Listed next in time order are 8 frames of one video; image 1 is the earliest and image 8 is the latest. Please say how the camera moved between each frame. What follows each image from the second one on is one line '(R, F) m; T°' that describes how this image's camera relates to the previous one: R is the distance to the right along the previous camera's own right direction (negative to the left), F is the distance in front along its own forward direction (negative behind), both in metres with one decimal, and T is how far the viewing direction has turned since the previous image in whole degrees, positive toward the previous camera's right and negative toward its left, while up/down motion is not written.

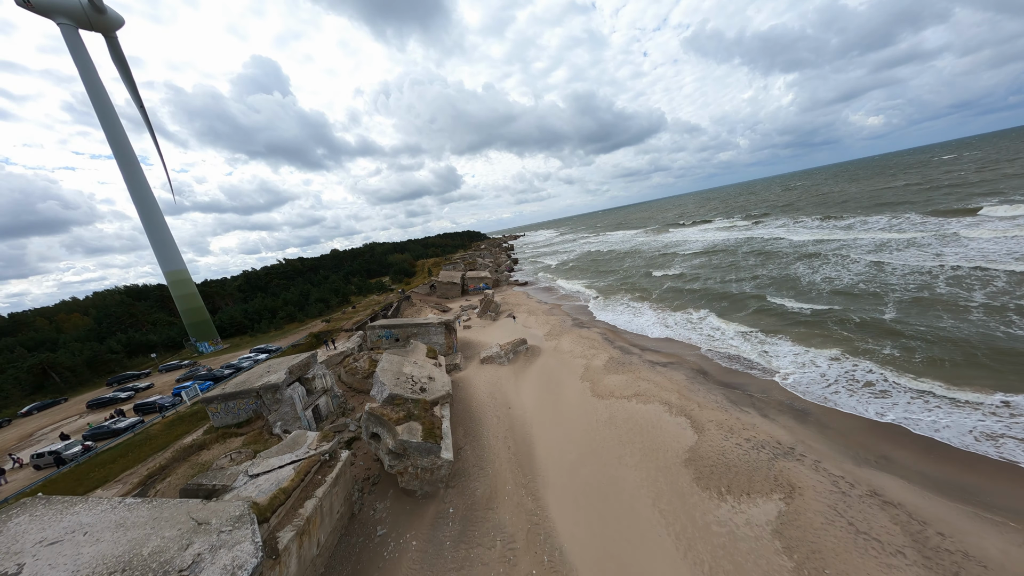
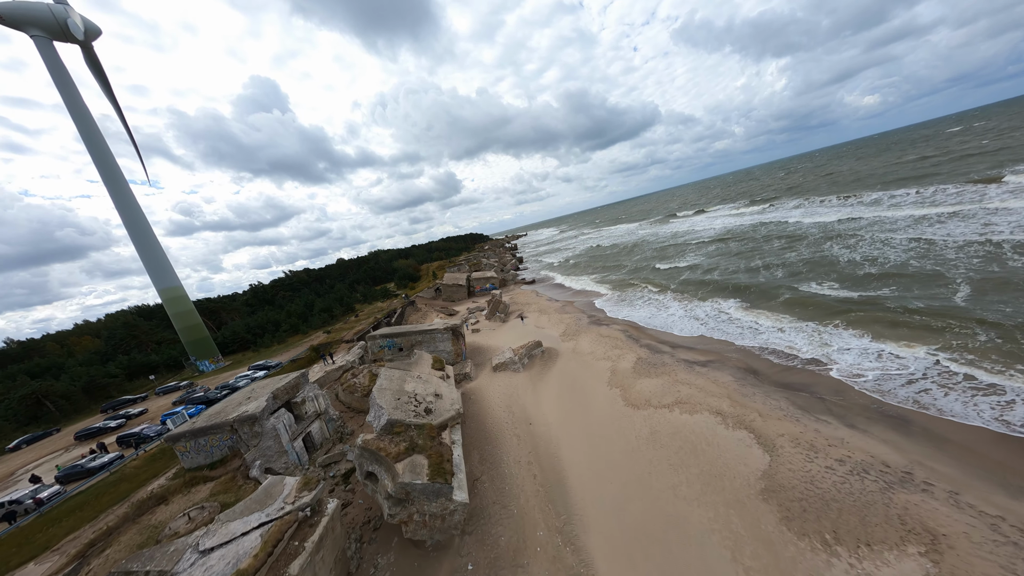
(-0.3, +2.1) m; -1°
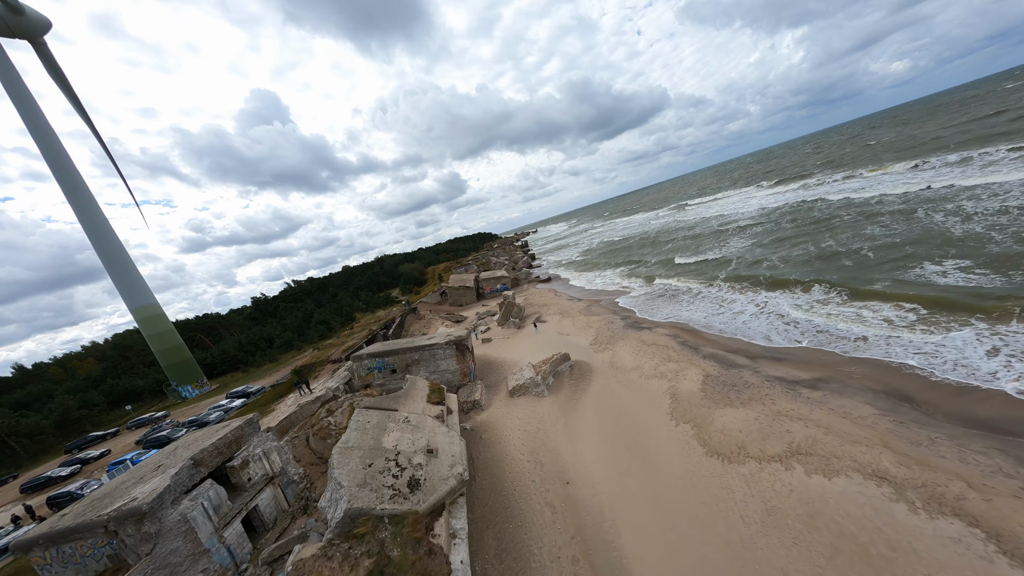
(-0.3, +4.2) m; -2°
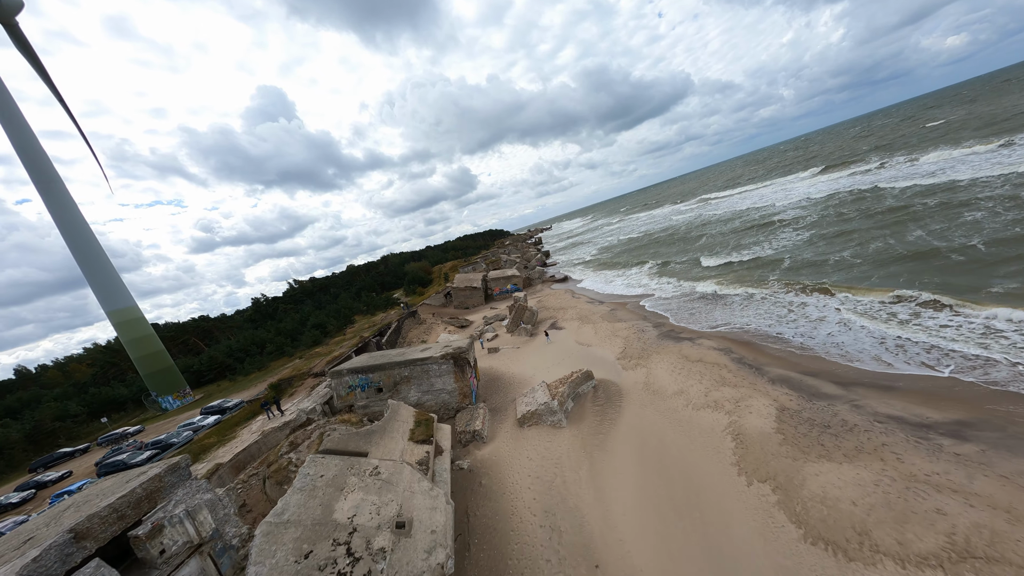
(0.0, +2.8) m; -1°
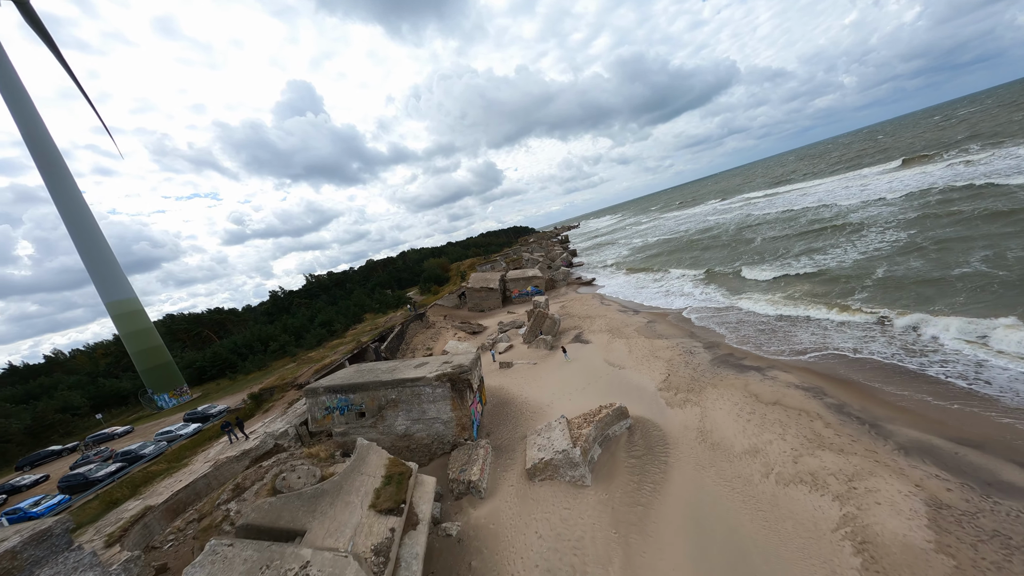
(+0.2, +2.8) m; -3°
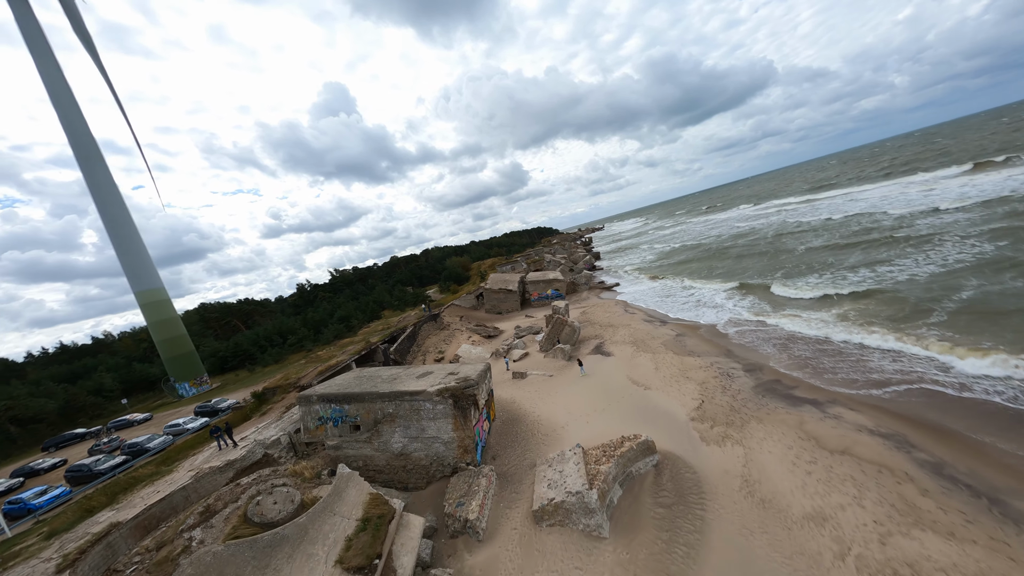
(+0.2, +1.3) m; -4°
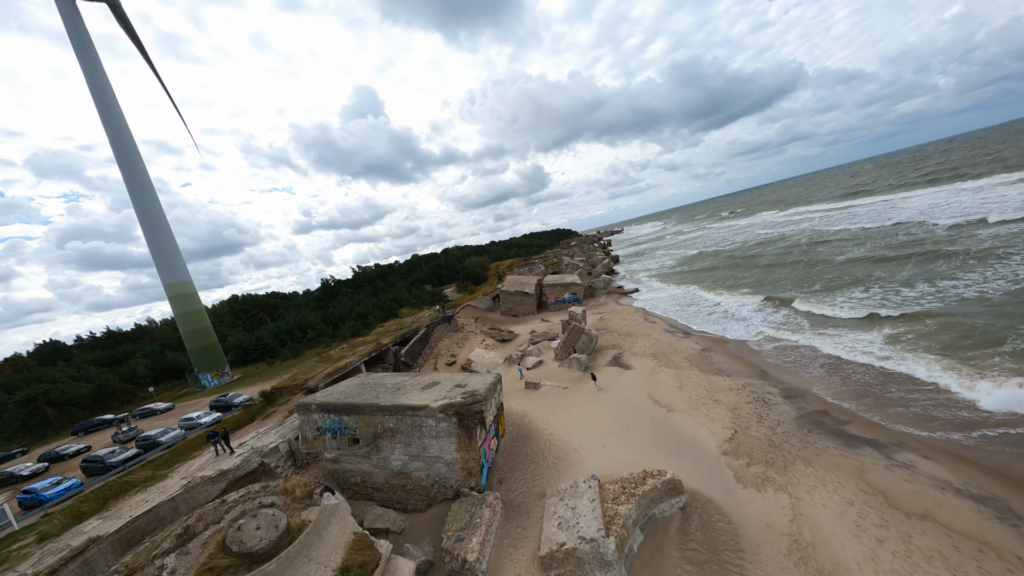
(+0.2, +0.9) m; -3°
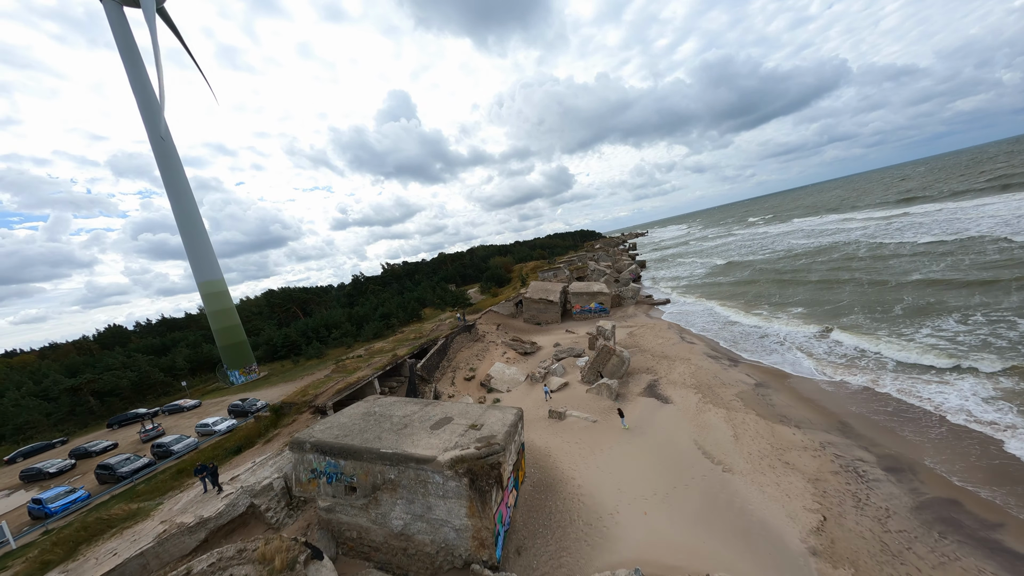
(0.0, +1.7) m; -5°
